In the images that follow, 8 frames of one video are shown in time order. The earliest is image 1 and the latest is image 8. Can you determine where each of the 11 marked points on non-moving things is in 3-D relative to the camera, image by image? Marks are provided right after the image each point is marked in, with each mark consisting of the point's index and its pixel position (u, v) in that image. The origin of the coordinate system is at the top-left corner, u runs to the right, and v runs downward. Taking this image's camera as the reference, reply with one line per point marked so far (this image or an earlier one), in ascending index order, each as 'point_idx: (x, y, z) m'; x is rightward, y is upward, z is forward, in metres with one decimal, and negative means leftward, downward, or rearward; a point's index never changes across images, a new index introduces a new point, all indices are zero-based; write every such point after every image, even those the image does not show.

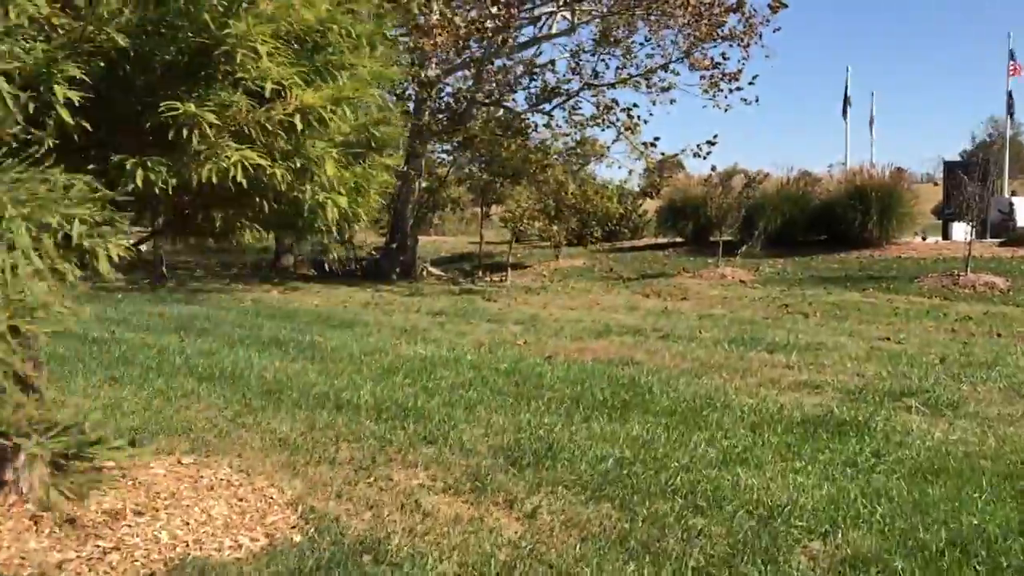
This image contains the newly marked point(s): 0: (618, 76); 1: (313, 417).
0: (+2.1, +4.2, +19.2) m
1: (-1.2, -0.8, +6.0) m
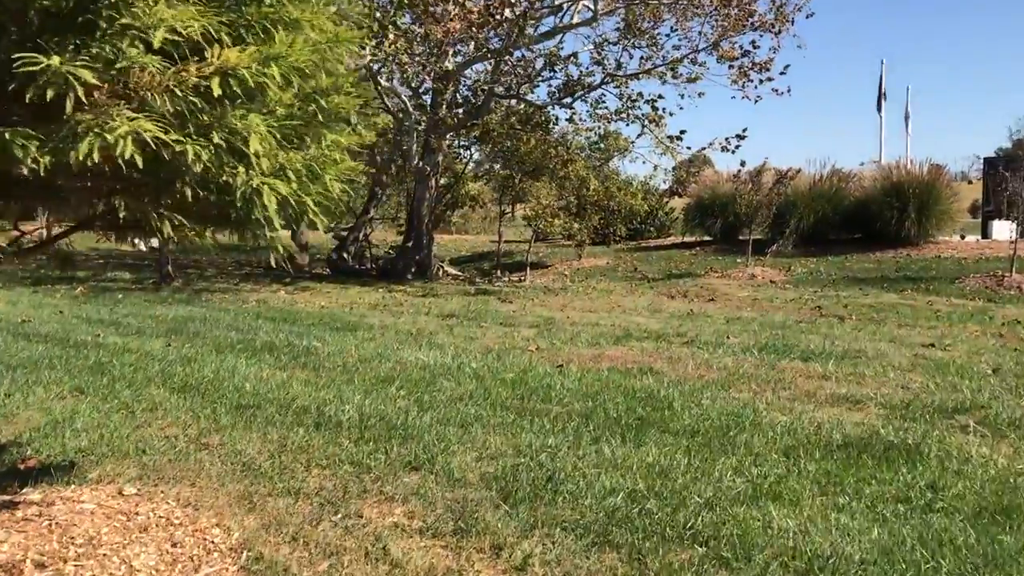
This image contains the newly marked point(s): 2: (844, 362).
0: (+2.5, +4.2, +18.4) m
1: (-1.2, -0.8, +5.3) m
2: (+2.9, -0.6, +8.5) m
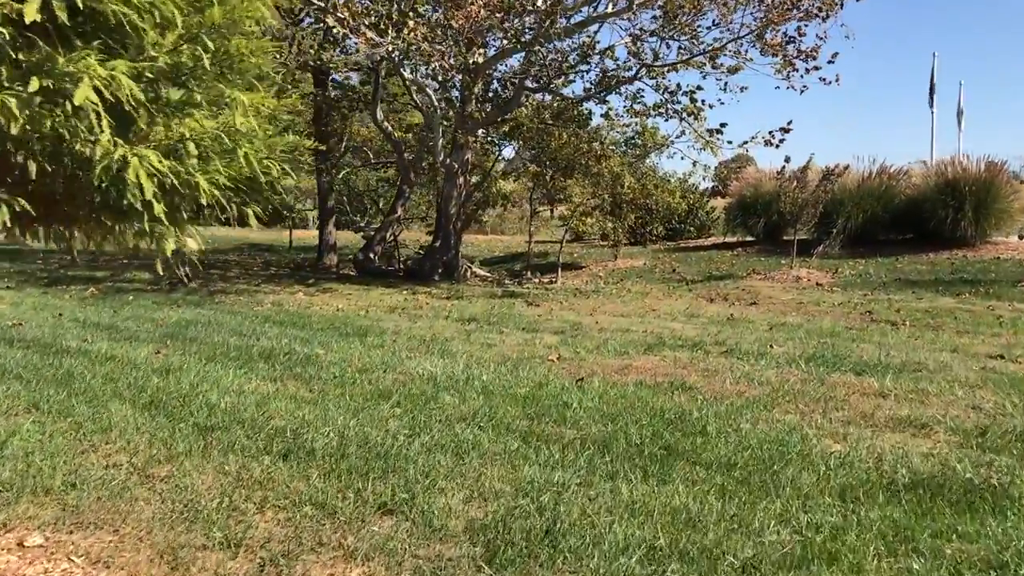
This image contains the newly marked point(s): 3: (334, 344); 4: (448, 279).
0: (+3.0, +4.1, +17.5) m
1: (-1.2, -0.8, +4.5) m
2: (+3.0, -0.7, +7.5) m
3: (-1.7, -0.5, +9.2) m
4: (-1.3, +0.2, +19.1) m
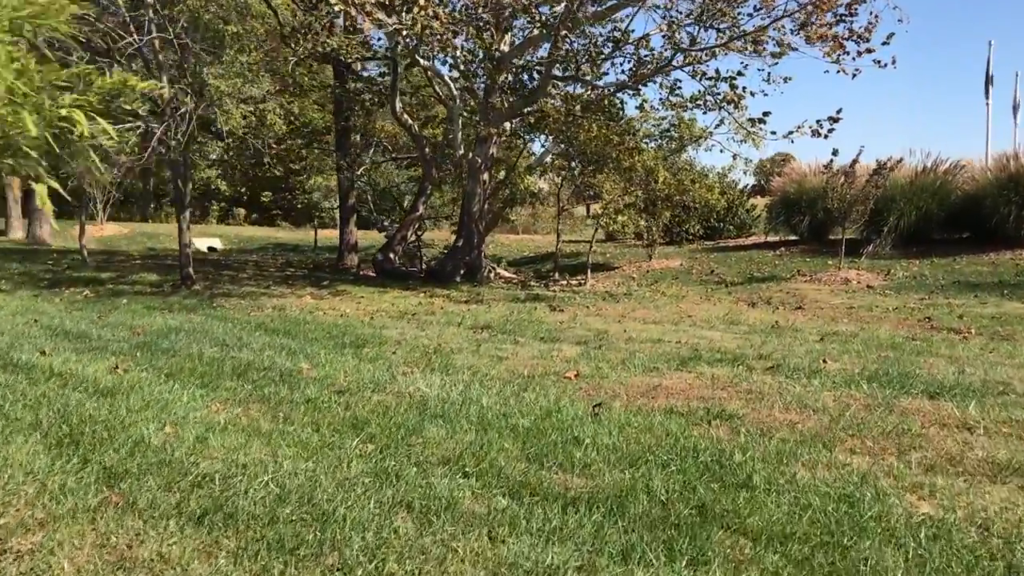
0: (+3.5, +4.1, +16.2) m
1: (-1.3, -0.9, +3.4) m
2: (+3.1, -0.7, +6.3) m
3: (-1.6, -0.6, +8.1) m
4: (-0.8, +0.1, +18.0) m
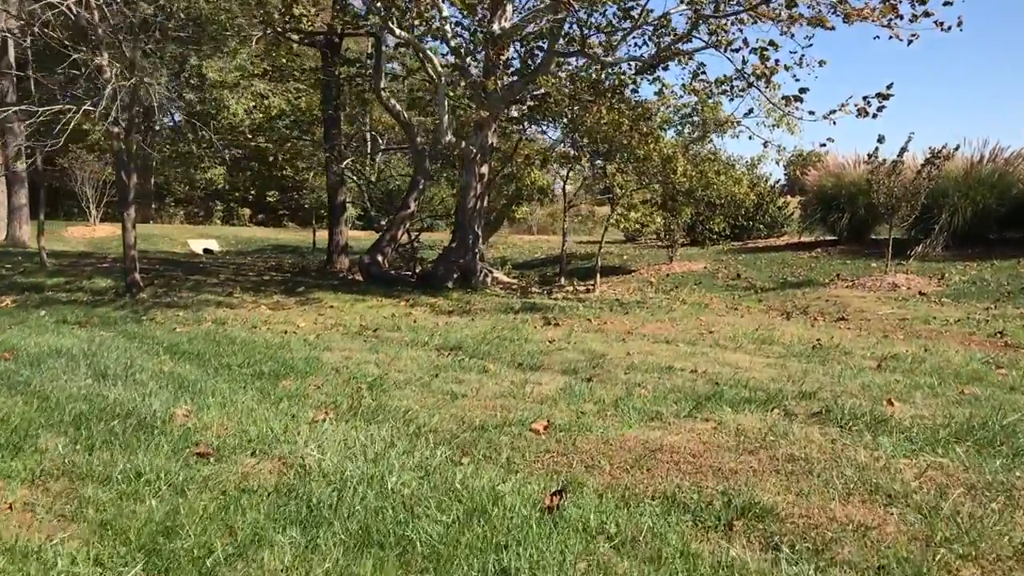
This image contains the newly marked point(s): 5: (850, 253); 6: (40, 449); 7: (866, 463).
0: (+3.4, +4.0, +14.1) m
1: (-1.7, -1.0, +1.4) m
2: (+2.7, -0.8, +4.1) m
3: (-1.9, -0.7, +6.1) m
4: (-0.8, 0.0, +15.9) m
5: (+6.4, +0.7, +18.4) m
6: (-2.2, -0.8, +4.6) m
7: (+1.6, -0.8, +4.5) m
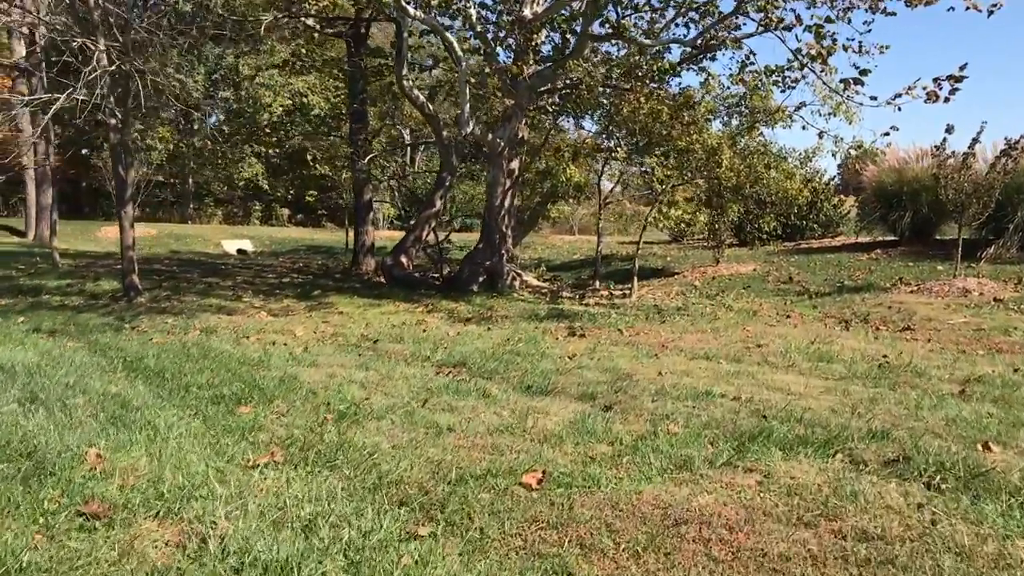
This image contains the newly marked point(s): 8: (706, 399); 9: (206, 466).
0: (+3.8, +3.9, +12.8) m
1: (-2.0, -1.0, +0.3) m
2: (+2.6, -0.9, +2.9) m
3: (-1.9, -0.7, +5.1) m
4: (-0.3, 0.0, +14.8) m
5: (+7.0, +0.6, +17.0) m
6: (-2.3, -0.8, +3.6) m
7: (+1.5, -0.9, +3.2) m
8: (+1.2, -0.7, +5.9) m
9: (-1.3, -0.8, +4.3) m
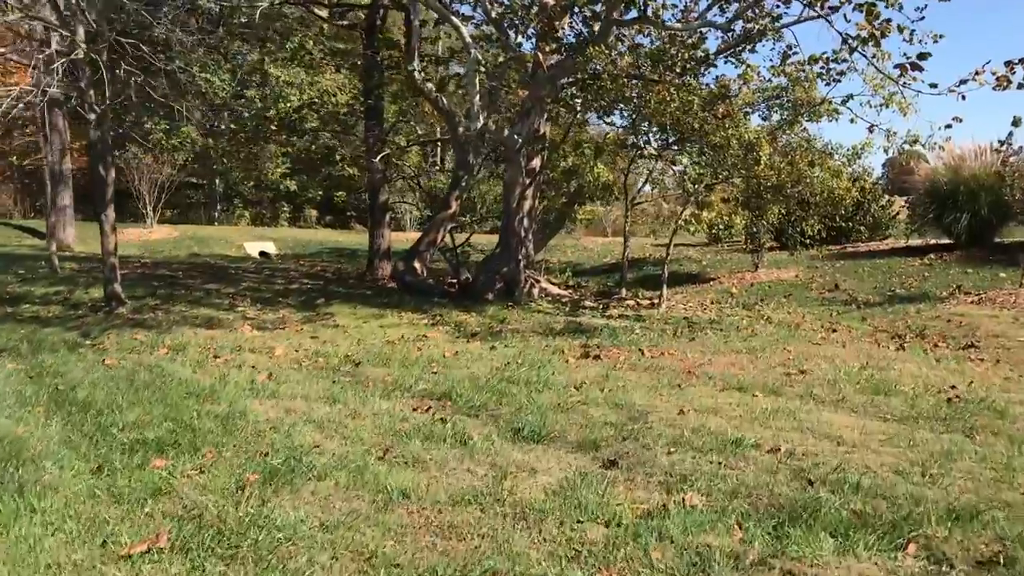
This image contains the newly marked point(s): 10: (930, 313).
0: (+4.0, +3.8, +11.5) m
1: (-2.3, -1.1, -0.7) m
2: (+2.4, -1.0, +1.6) m
3: (-2.0, -0.8, +4.0) m
4: (-0.1, -0.2, +13.7) m
5: (+7.4, +0.4, +15.5) m
6: (-2.5, -0.9, +2.5) m
7: (+1.3, -1.0, +2.1) m
8: (+1.1, -0.8, +4.7) m
9: (-1.5, -0.9, +3.3) m
10: (+5.1, -0.3, +11.9) m
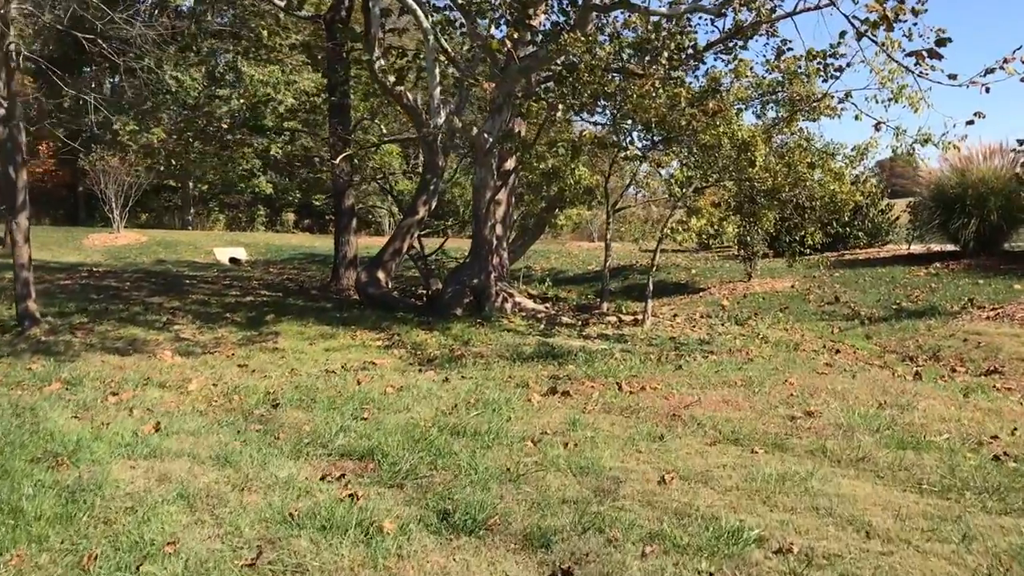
0: (+3.7, +3.6, +10.3) m
1: (-2.5, -1.3, -2.0) m
2: (+2.2, -1.2, +0.4) m
3: (-2.3, -1.0, +2.8) m
4: (-0.4, -0.3, +12.5) m
5: (+7.0, +0.3, +14.4) m
6: (-2.8, -1.1, +1.3) m
7: (+1.1, -1.1, +0.8) m
8: (+0.8, -0.9, +3.5) m
9: (-1.8, -1.1, +2.0) m
10: (+4.7, -0.5, +10.7) m
